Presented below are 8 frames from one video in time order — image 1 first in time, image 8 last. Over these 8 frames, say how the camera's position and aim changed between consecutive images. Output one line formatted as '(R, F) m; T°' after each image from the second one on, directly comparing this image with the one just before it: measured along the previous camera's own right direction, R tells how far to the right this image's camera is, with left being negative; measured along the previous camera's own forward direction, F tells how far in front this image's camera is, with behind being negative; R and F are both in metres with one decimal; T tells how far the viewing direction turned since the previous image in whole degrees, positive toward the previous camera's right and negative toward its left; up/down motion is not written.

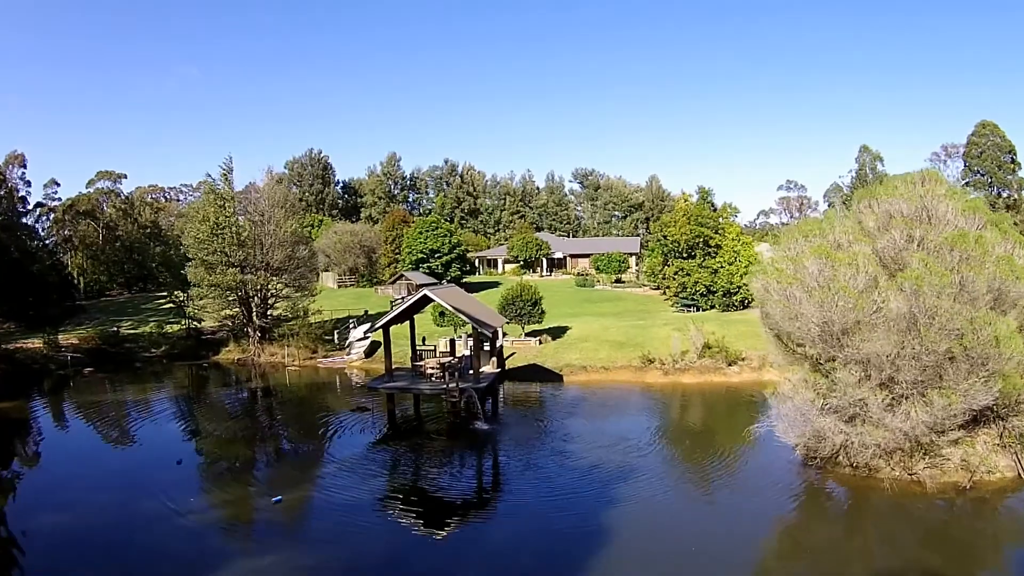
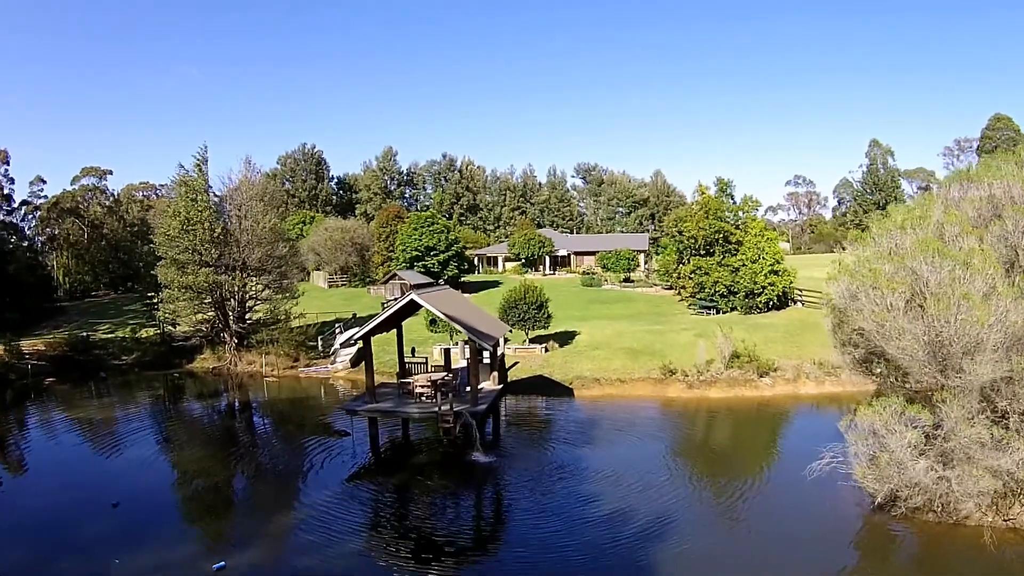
(-0.1, +3.7) m; 0°
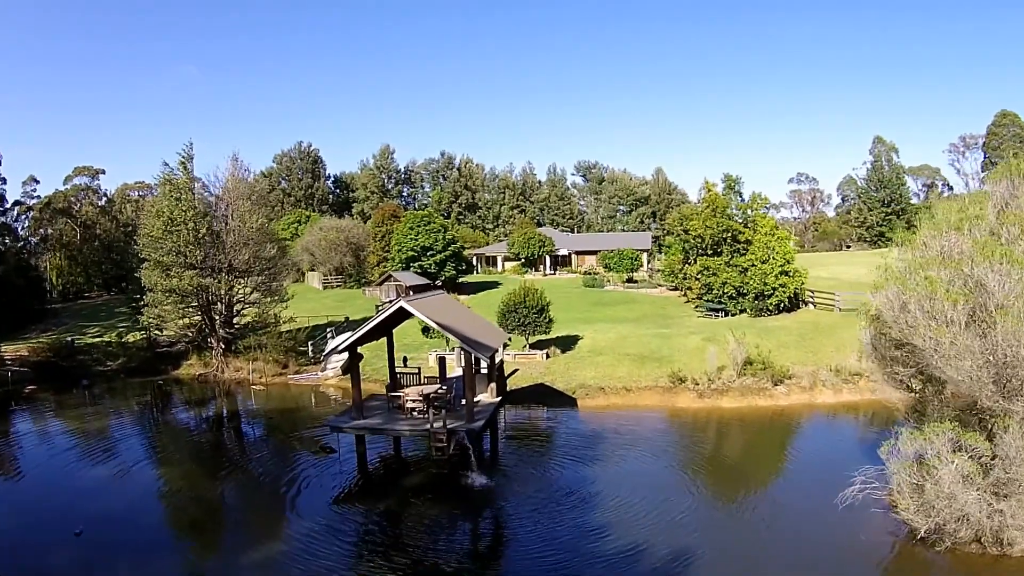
(0.0, +1.6) m; 0°
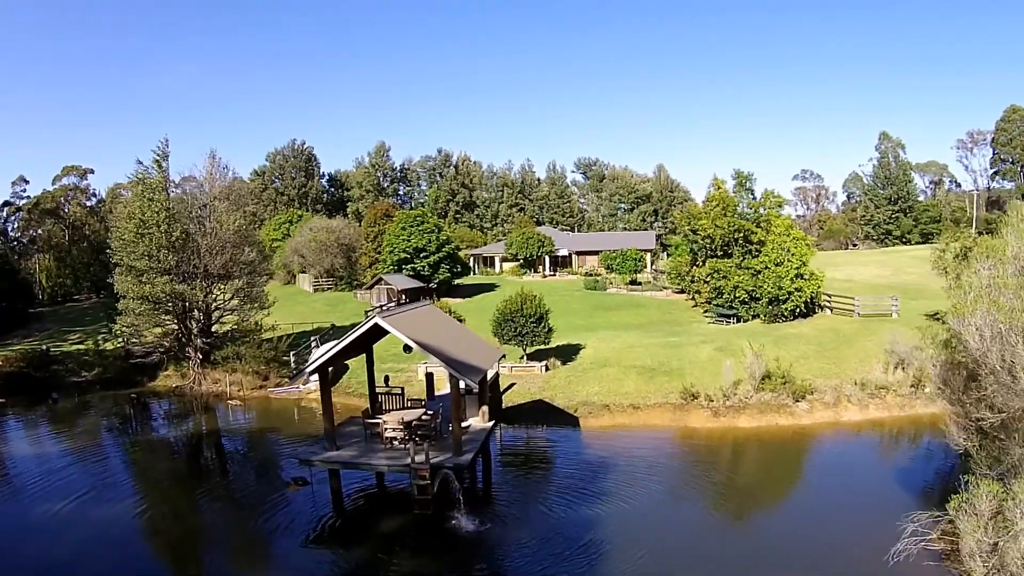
(+0.2, +2.3) m; 0°
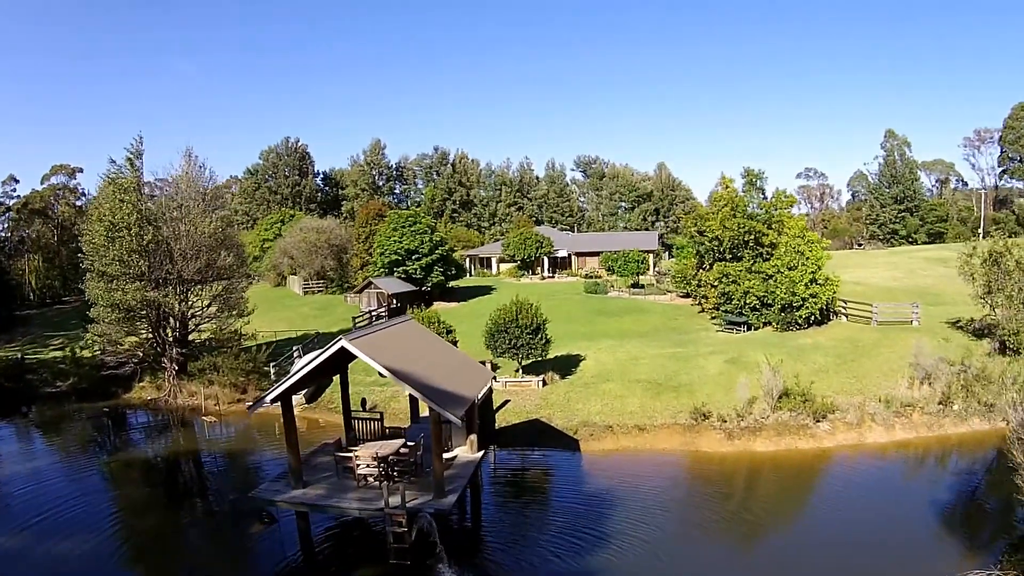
(+0.2, +2.1) m; 0°
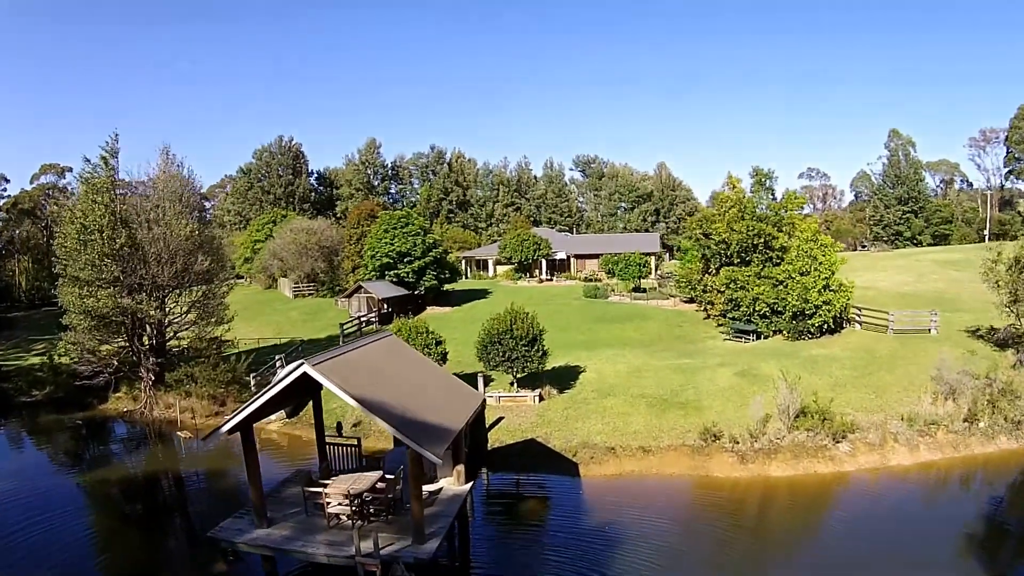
(+0.2, +1.7) m; 0°
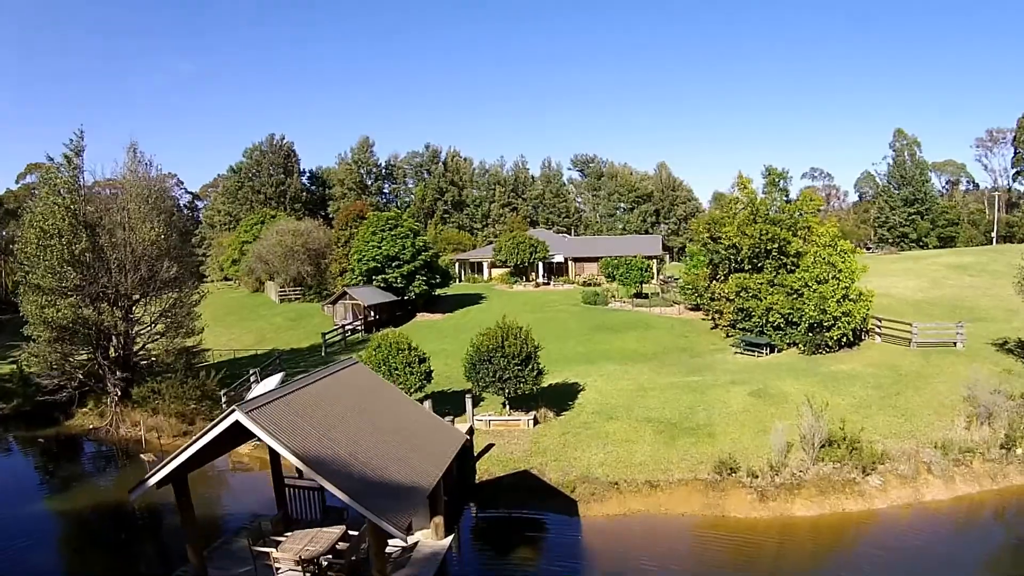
(+0.2, +2.2) m; 0°
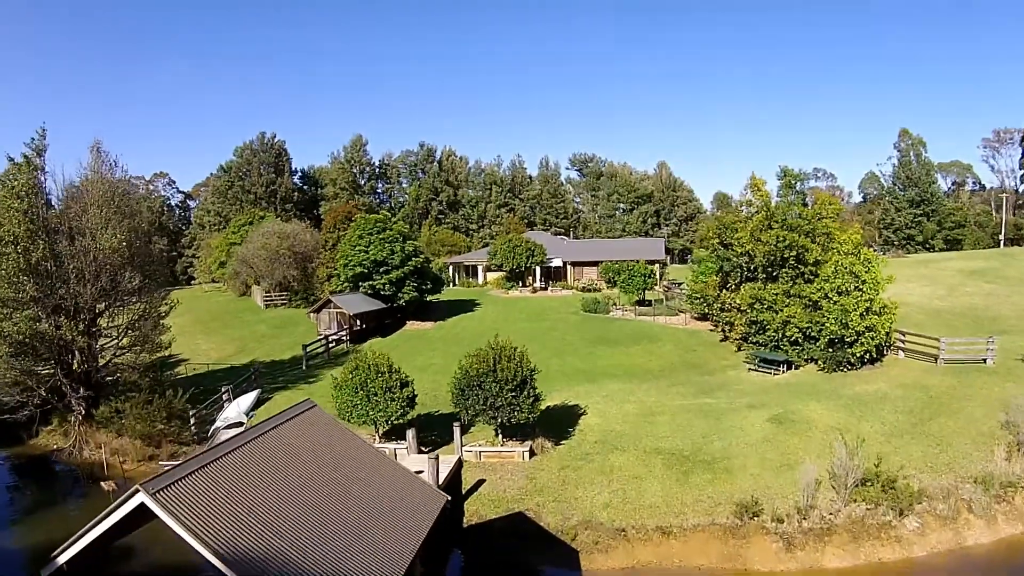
(+0.1, +2.2) m; 0°
